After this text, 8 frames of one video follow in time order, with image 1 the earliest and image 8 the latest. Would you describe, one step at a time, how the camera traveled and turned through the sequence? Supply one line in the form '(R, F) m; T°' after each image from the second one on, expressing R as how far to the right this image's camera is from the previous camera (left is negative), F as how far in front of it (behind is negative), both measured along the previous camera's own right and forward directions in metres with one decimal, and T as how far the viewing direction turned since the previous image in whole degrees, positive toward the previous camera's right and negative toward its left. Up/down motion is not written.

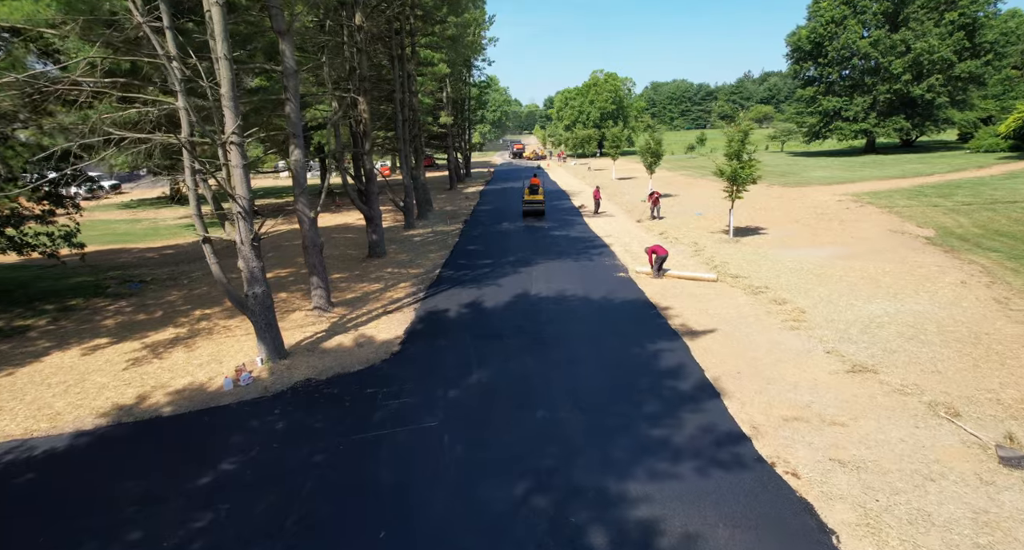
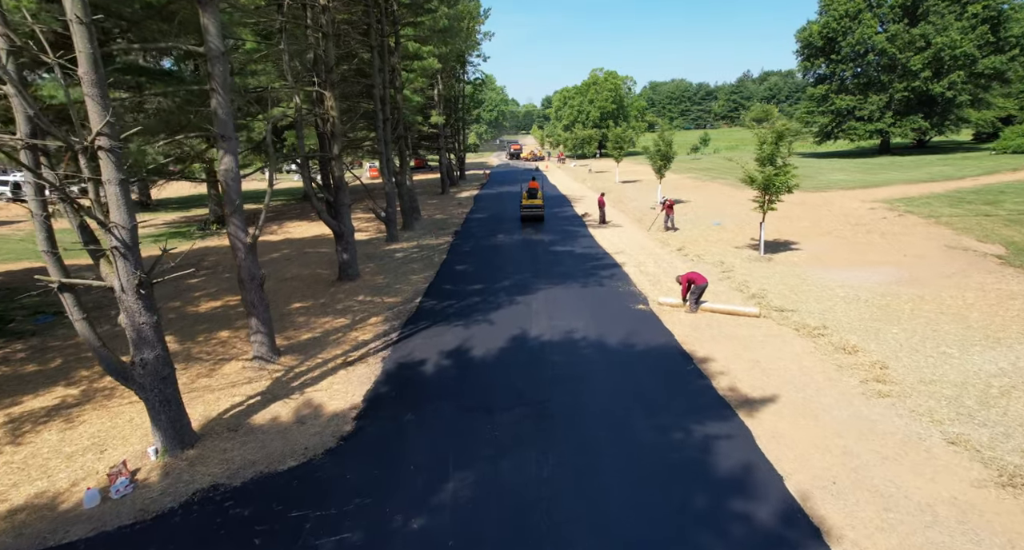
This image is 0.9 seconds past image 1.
(0.0, +2.7) m; 0°
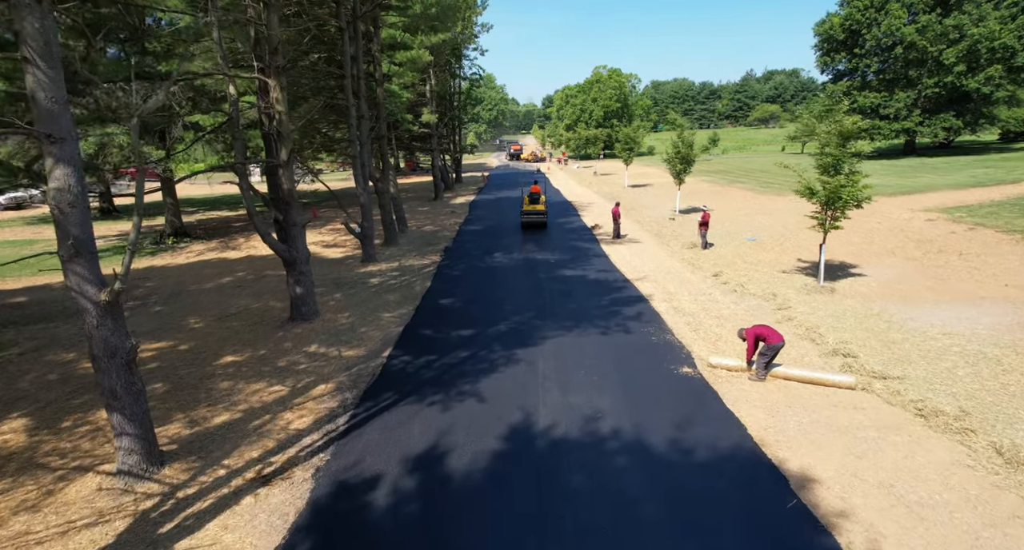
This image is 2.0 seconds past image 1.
(0.0, +3.3) m; 0°
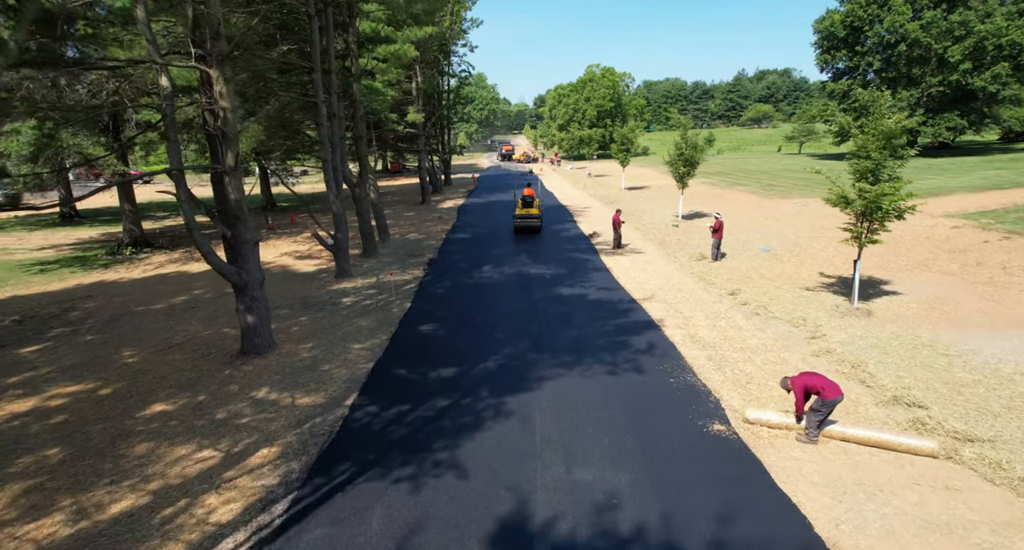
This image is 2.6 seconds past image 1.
(0.0, +1.8) m; +1°
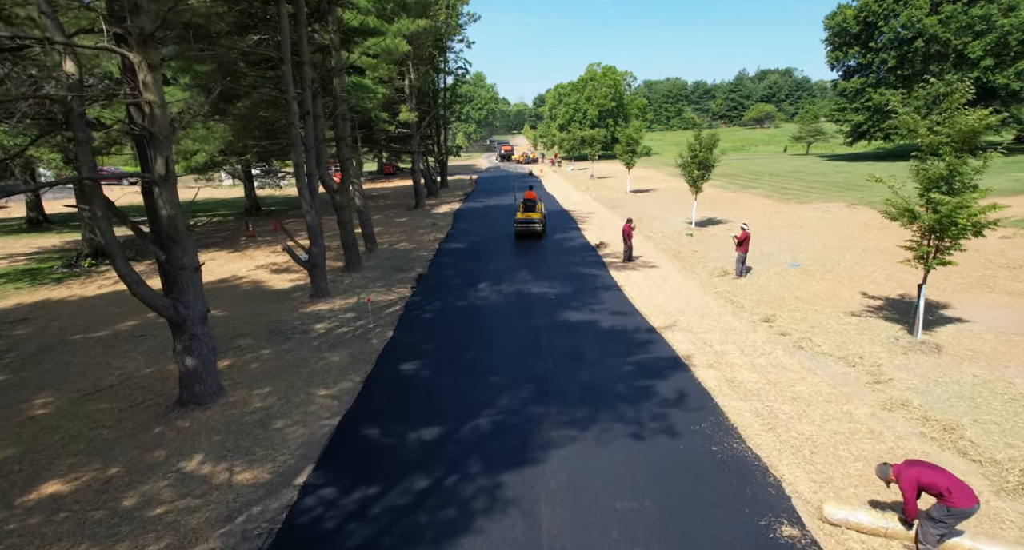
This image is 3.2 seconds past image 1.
(0.0, +1.9) m; 0°
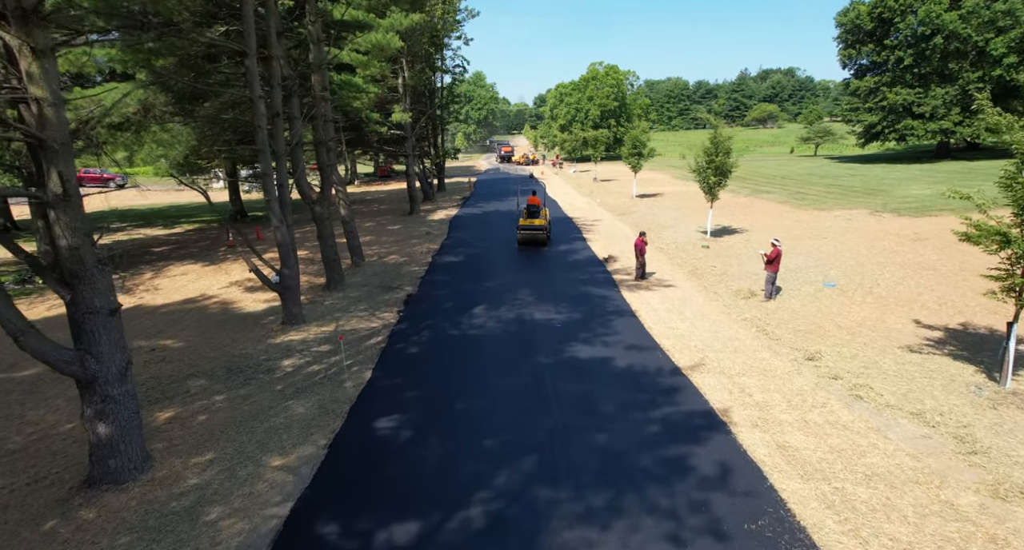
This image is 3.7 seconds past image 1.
(0.0, +1.8) m; 0°
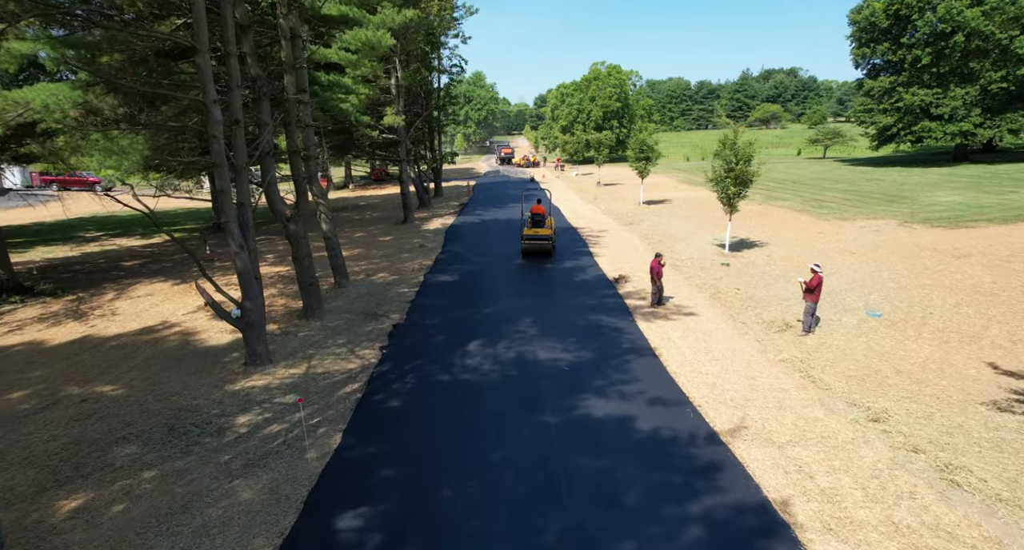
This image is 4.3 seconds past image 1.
(0.0, +1.8) m; 0°
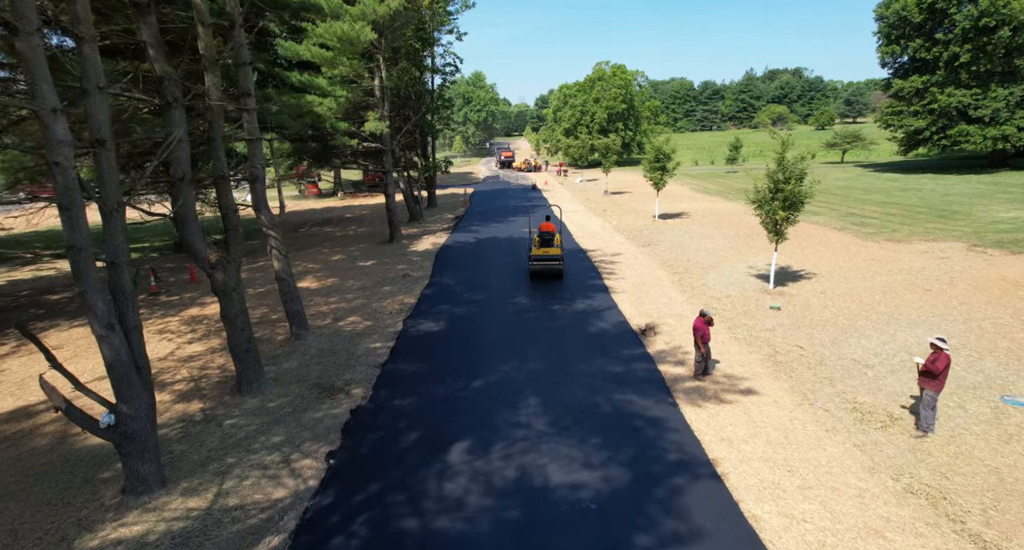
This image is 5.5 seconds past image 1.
(0.0, +3.4) m; 0°
